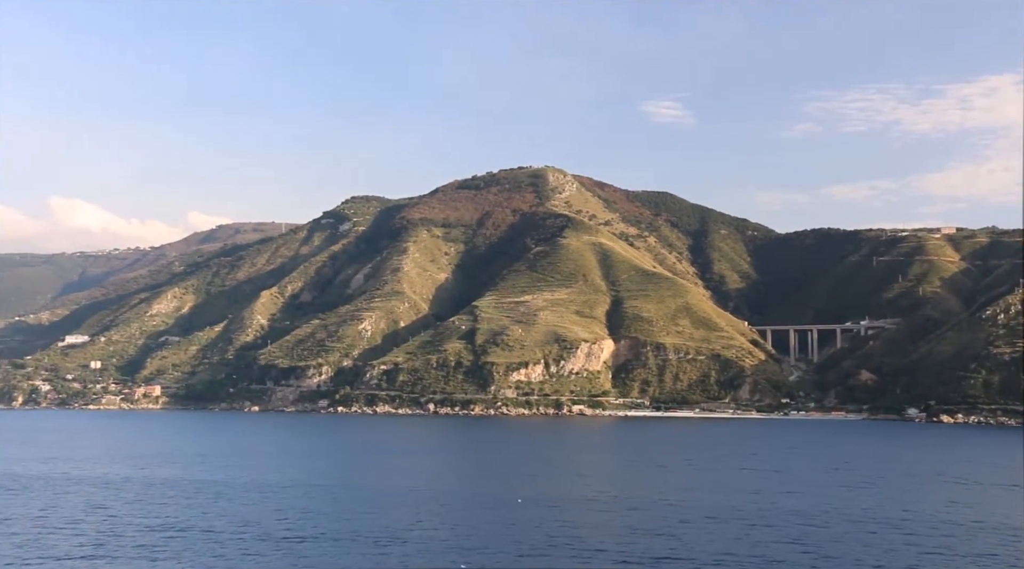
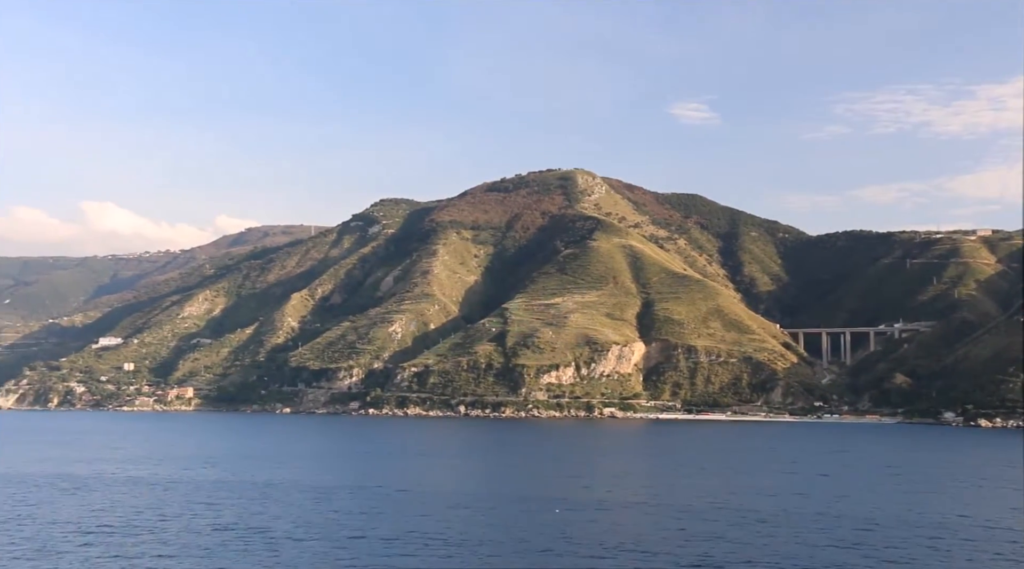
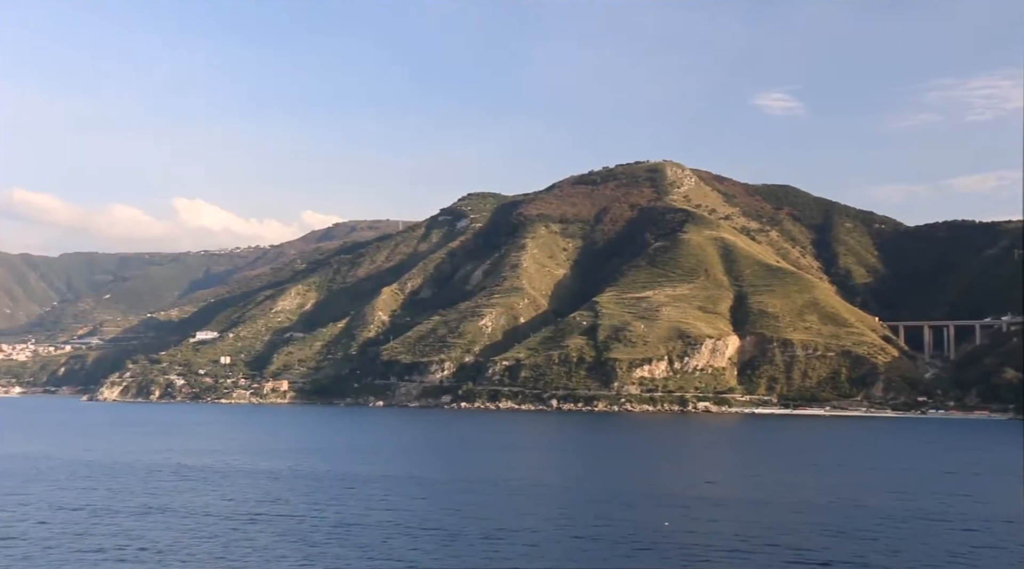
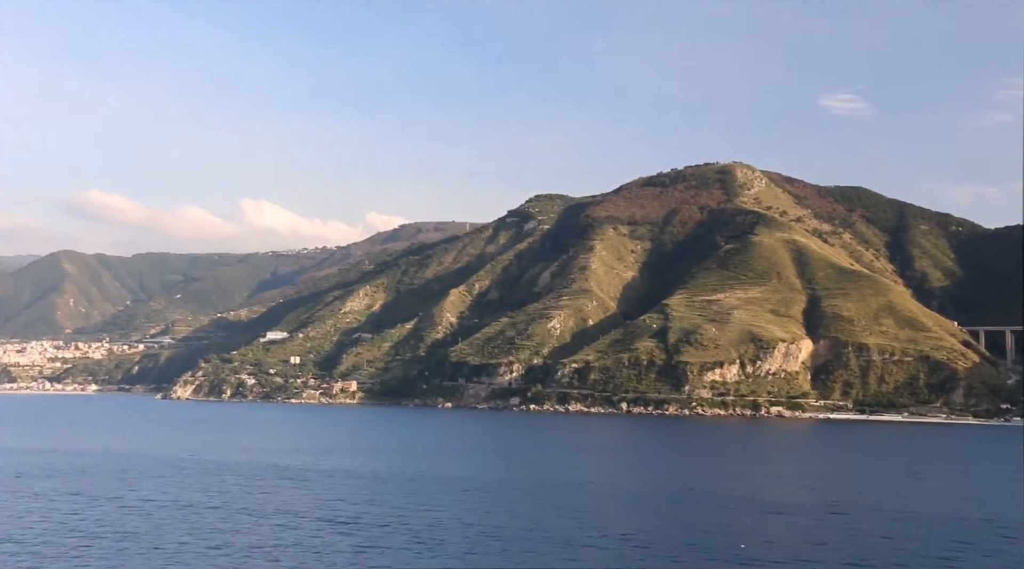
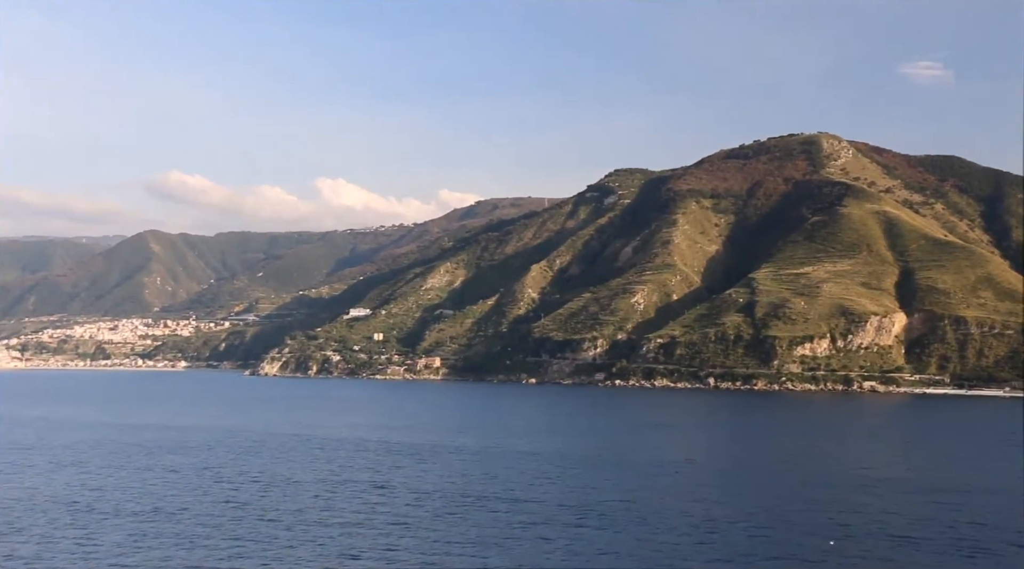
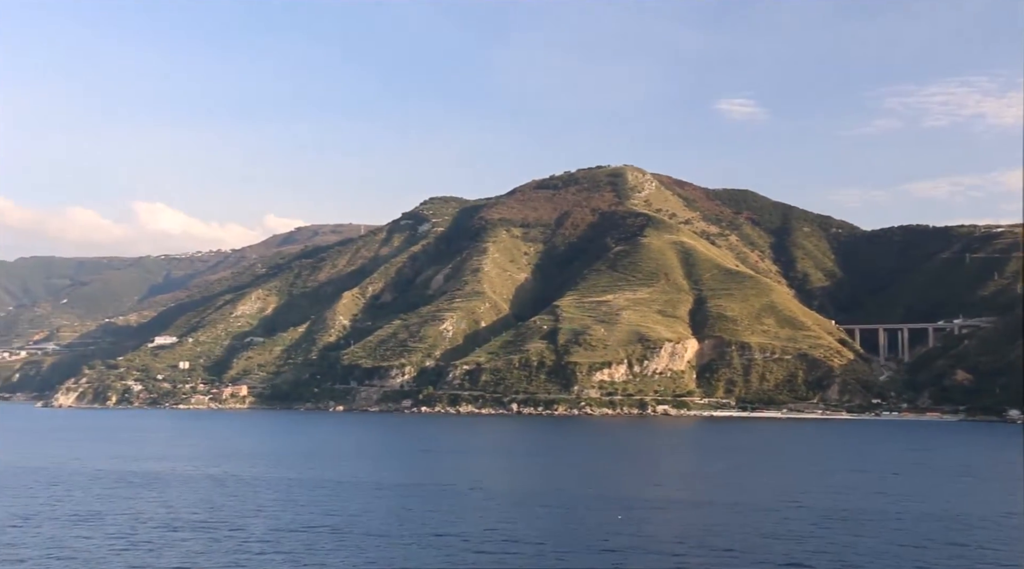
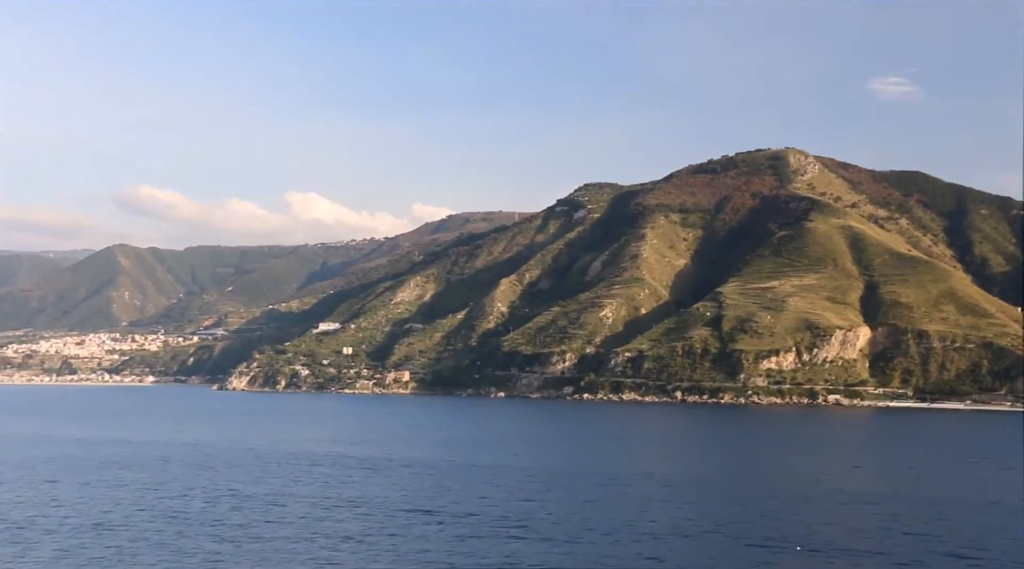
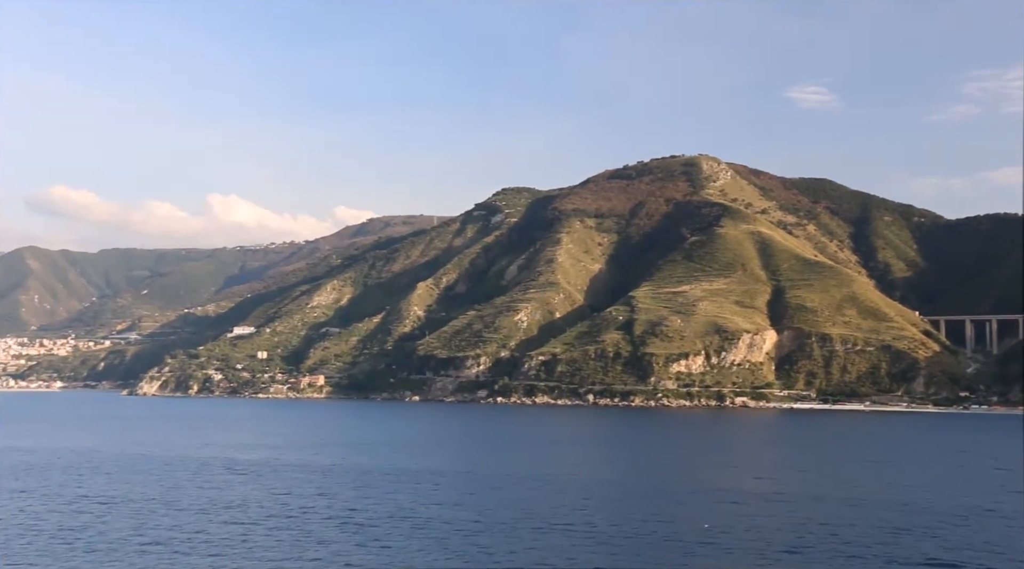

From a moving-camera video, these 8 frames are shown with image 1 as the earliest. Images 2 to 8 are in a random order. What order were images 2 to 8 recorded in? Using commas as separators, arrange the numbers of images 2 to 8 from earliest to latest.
2, 6, 3, 8, 4, 7, 5
